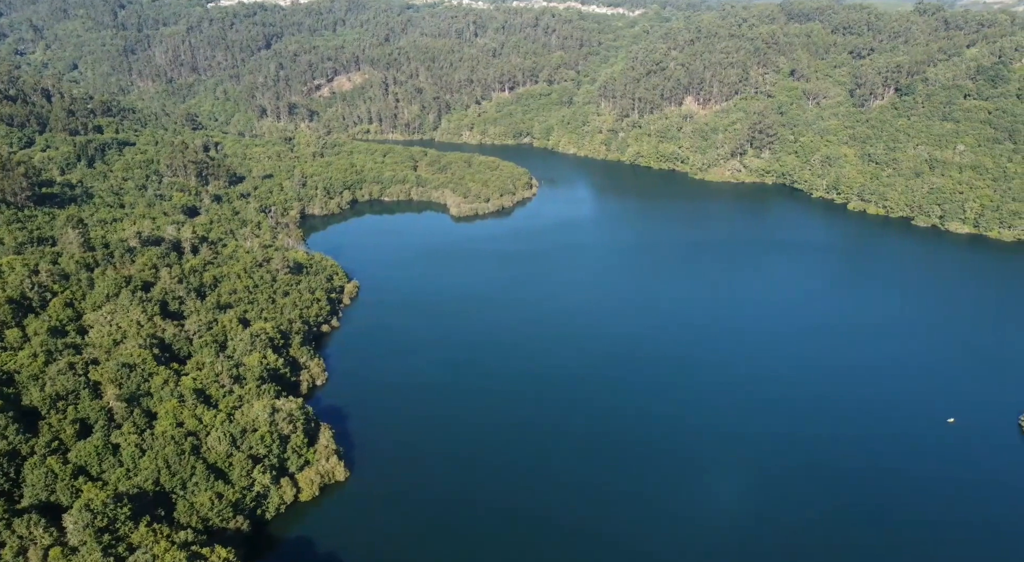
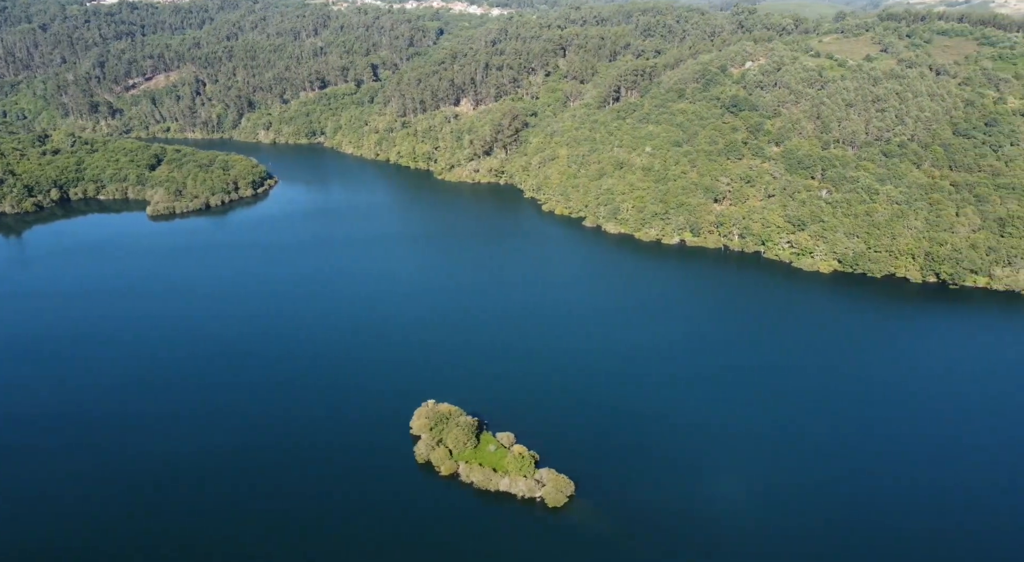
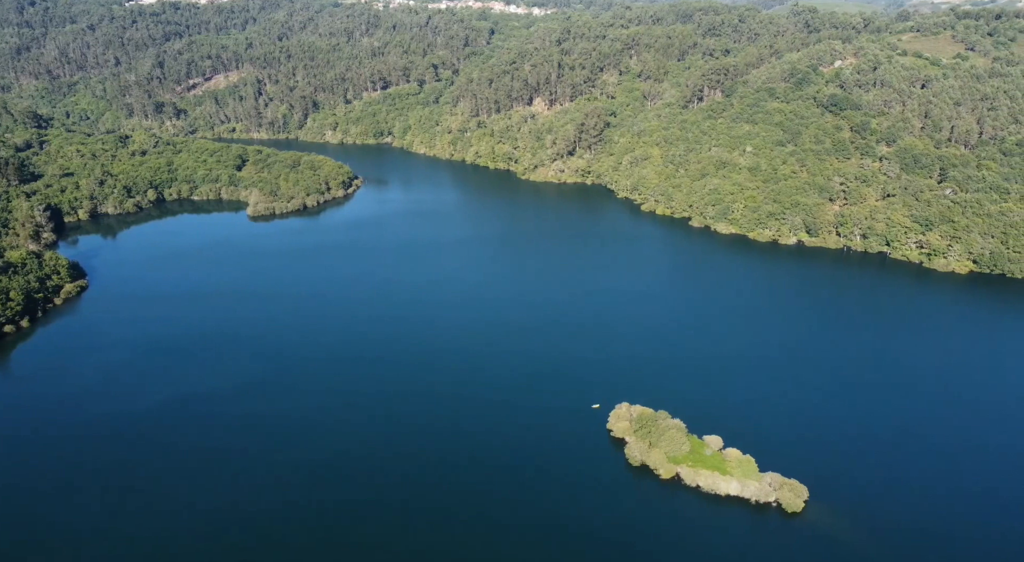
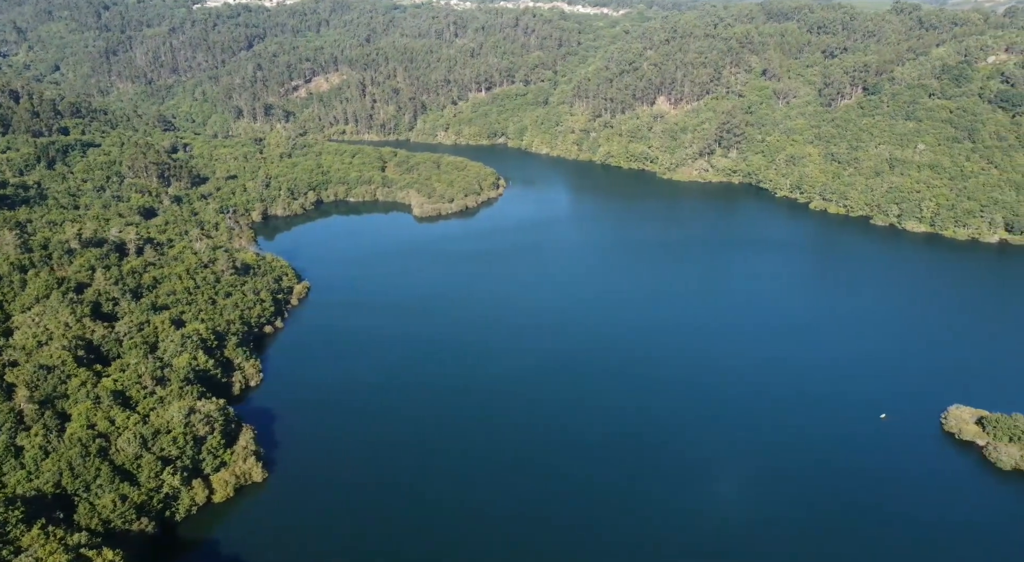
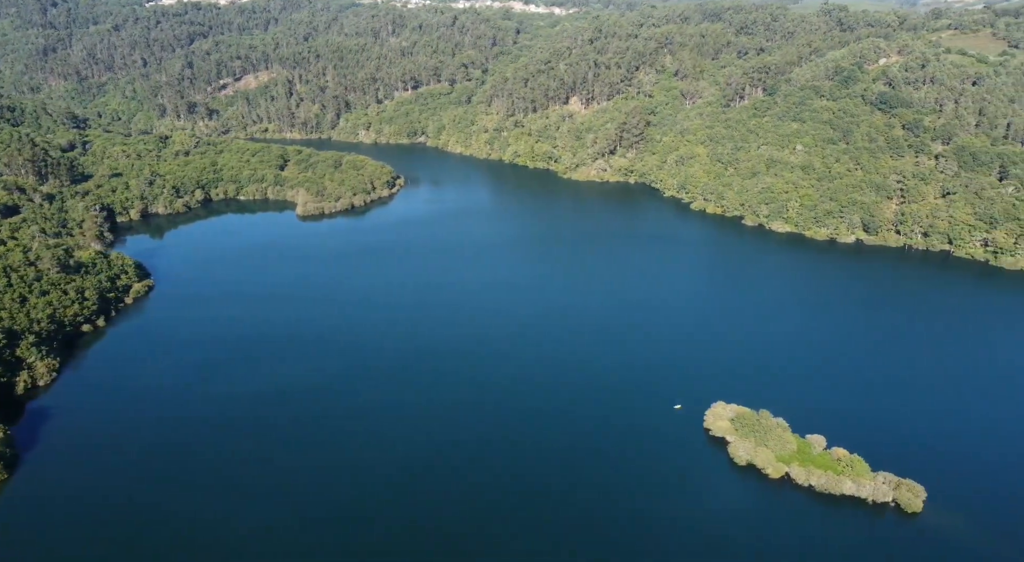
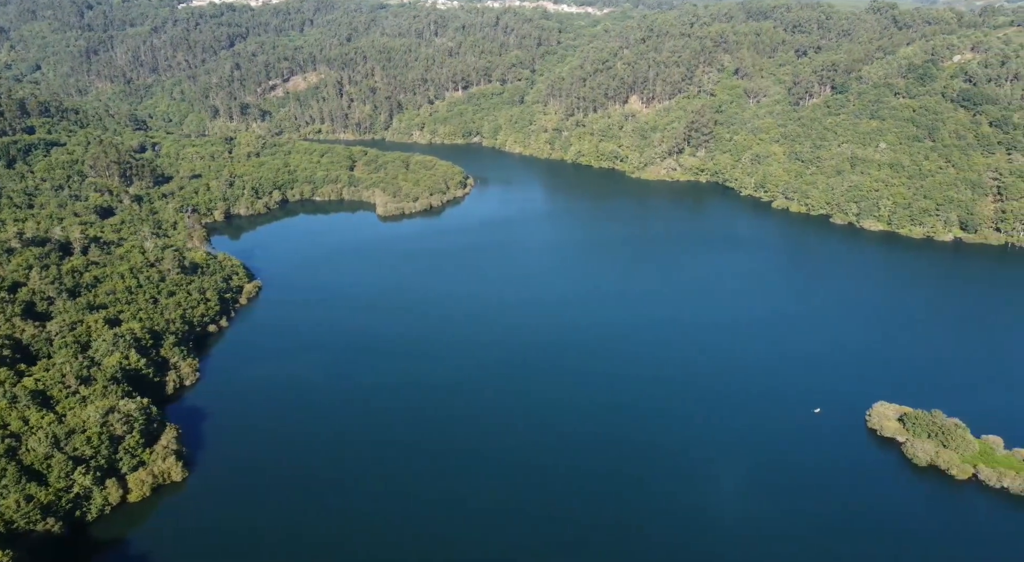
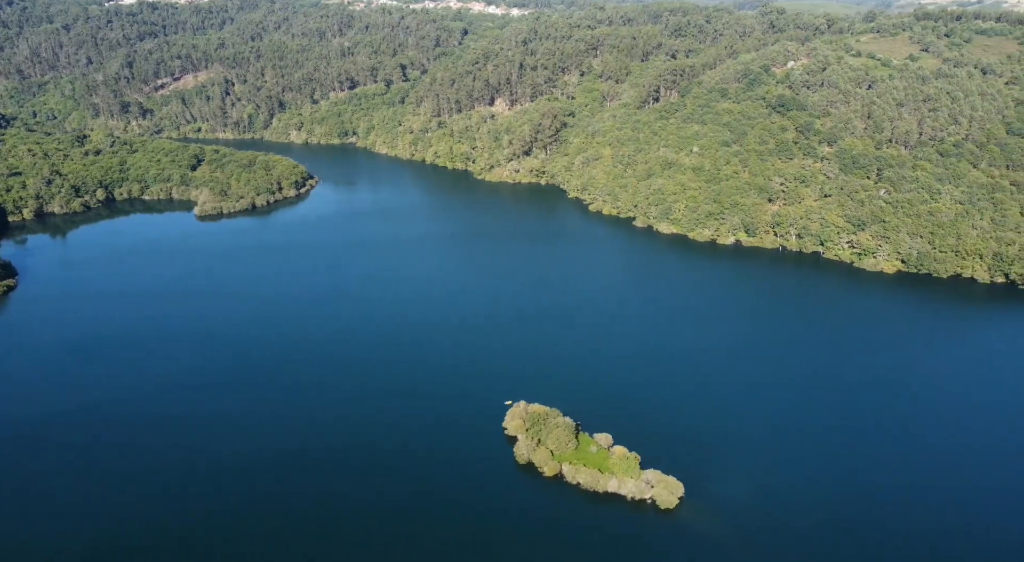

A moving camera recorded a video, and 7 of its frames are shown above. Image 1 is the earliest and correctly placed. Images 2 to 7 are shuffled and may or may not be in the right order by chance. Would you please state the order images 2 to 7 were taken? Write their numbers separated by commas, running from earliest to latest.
4, 6, 5, 3, 7, 2
